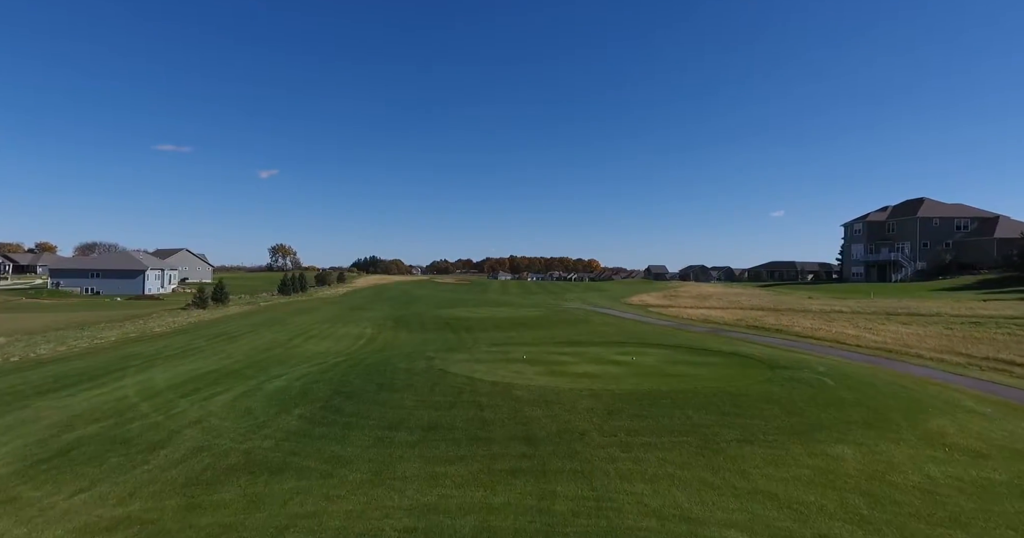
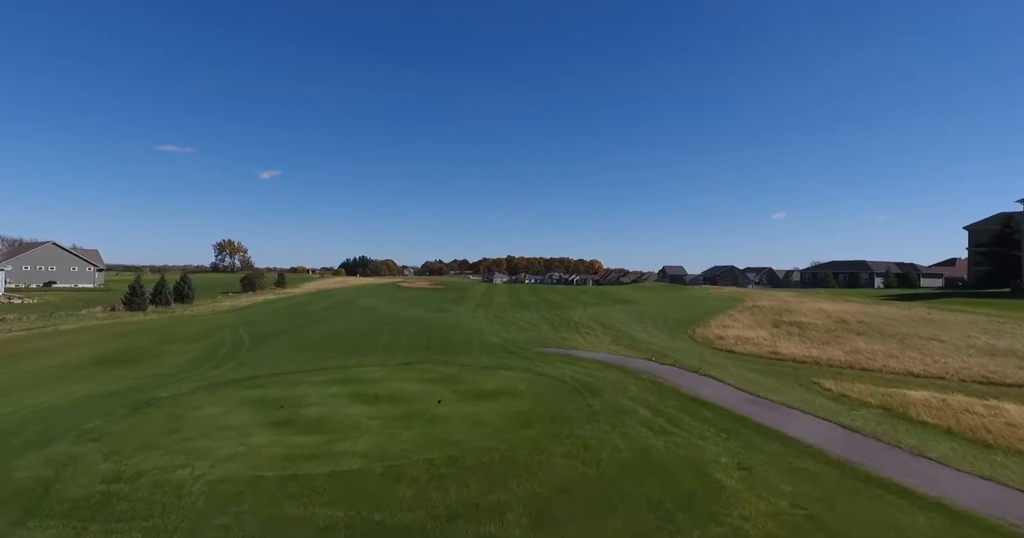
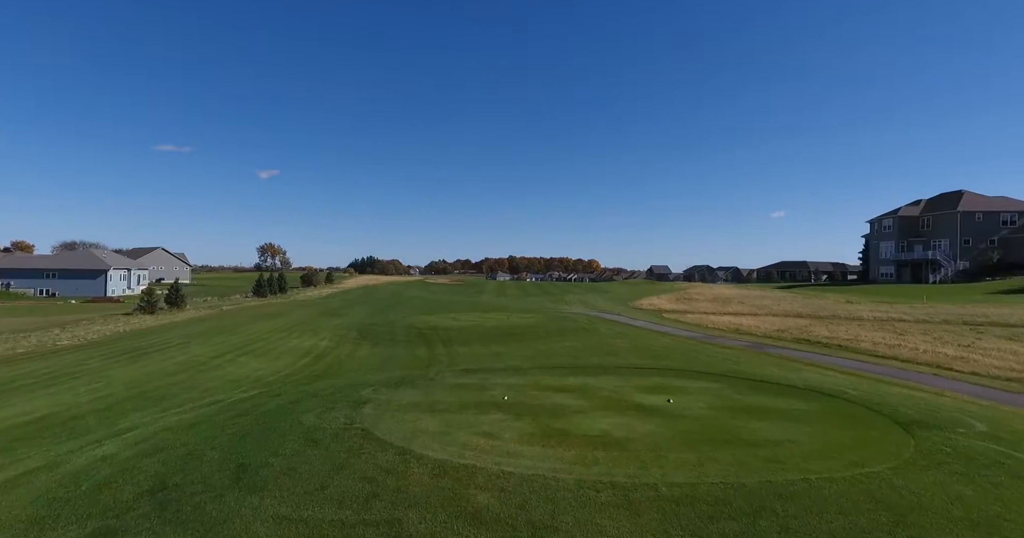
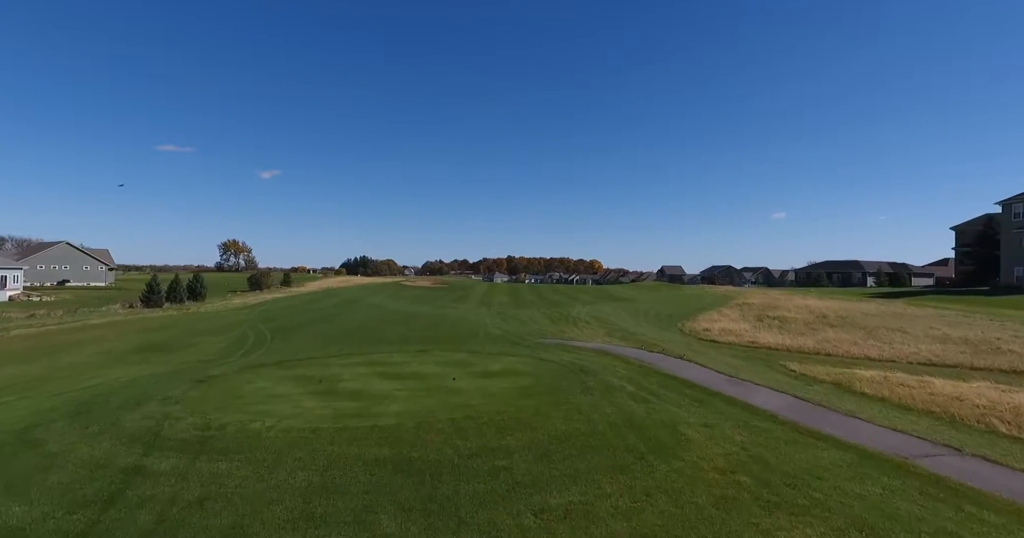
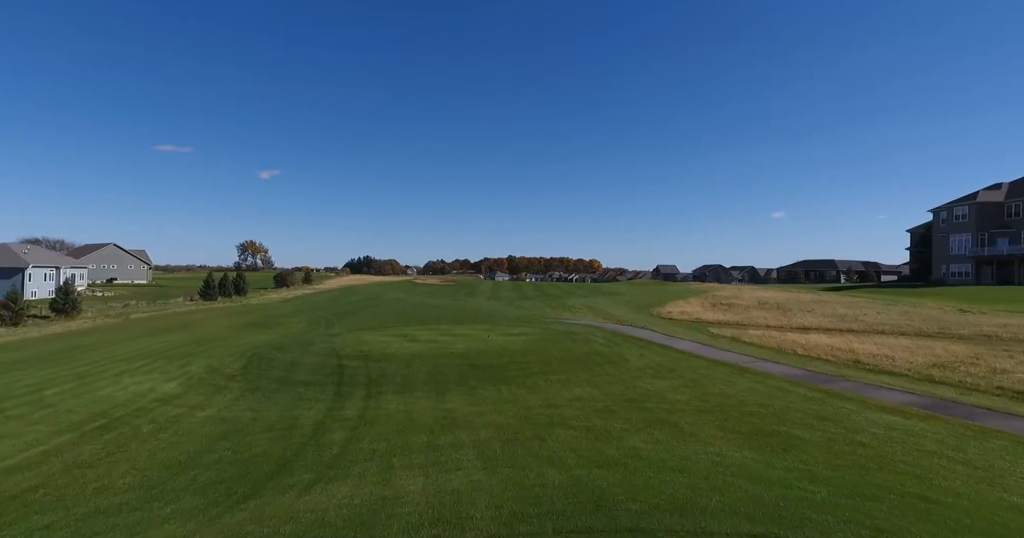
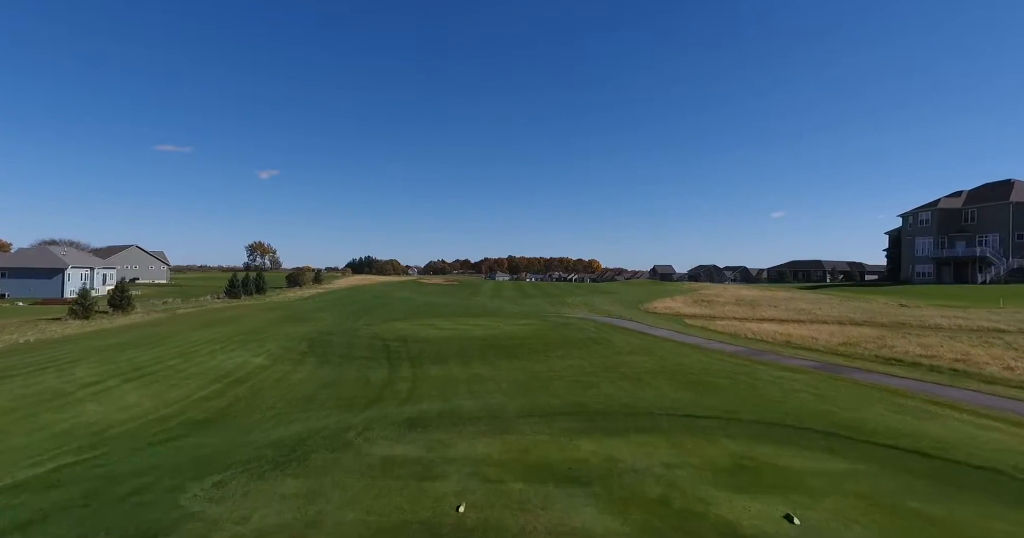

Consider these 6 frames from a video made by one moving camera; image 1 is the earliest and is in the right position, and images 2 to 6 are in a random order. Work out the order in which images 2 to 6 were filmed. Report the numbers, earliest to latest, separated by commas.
3, 6, 5, 4, 2
